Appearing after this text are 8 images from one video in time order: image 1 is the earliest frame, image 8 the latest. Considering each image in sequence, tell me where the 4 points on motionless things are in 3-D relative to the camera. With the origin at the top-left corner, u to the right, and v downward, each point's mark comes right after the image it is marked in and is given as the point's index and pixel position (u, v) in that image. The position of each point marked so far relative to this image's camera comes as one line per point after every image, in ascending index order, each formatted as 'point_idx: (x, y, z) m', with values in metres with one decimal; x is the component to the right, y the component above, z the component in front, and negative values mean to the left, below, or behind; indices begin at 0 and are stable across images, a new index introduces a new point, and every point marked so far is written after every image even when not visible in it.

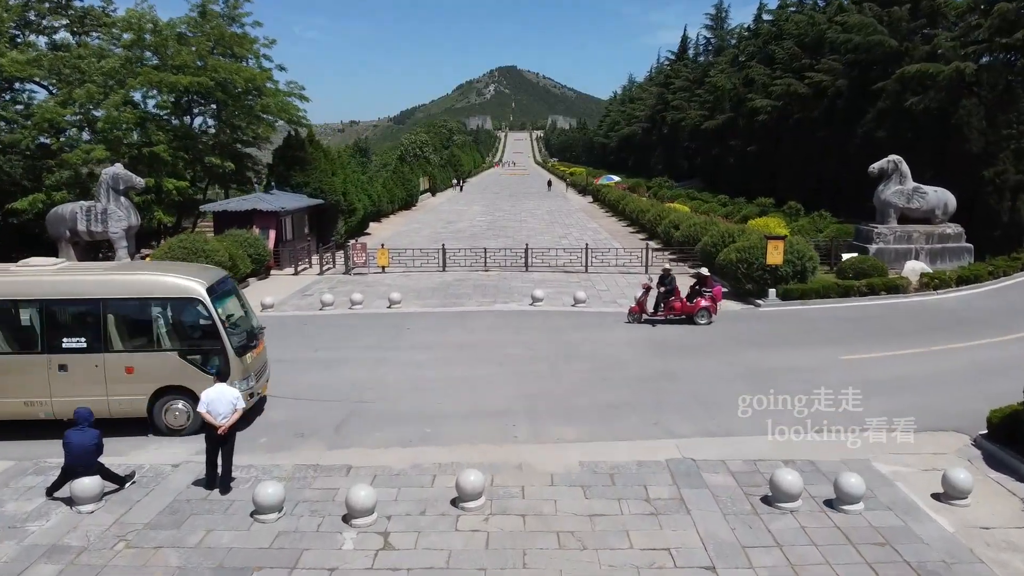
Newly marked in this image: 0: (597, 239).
0: (+2.9, +1.7, +19.0) m
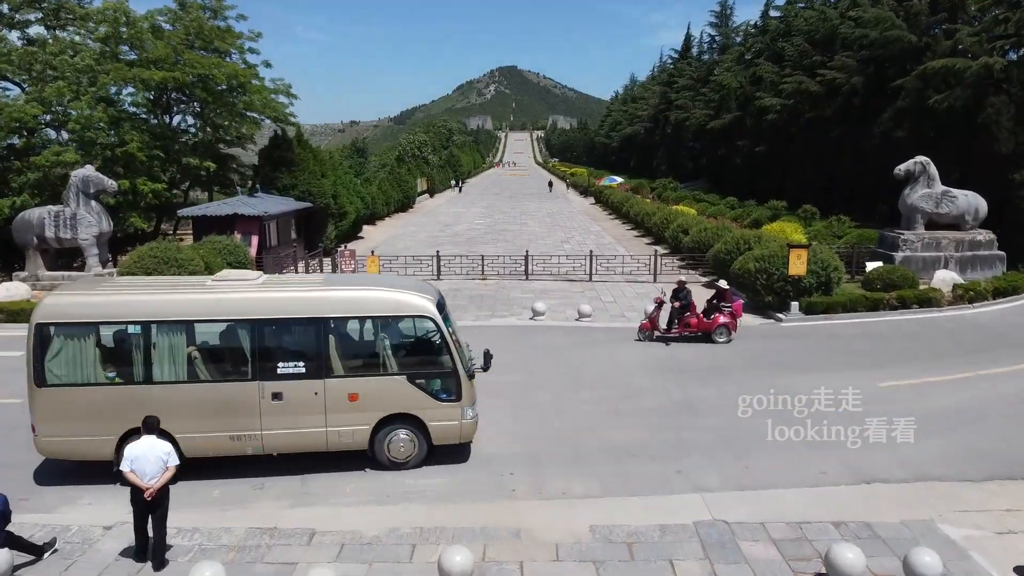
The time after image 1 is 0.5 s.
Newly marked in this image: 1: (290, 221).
0: (+2.9, +1.4, +18.1) m
1: (-5.8, +1.8, +14.5) m
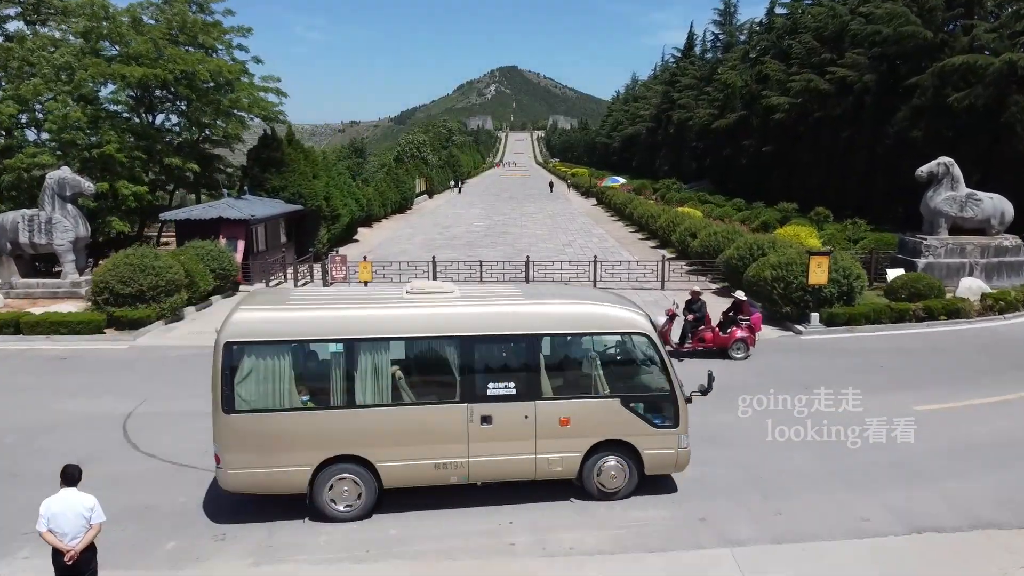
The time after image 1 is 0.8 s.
0: (+2.9, +1.2, +17.4) m
1: (-5.8, +1.6, +13.9) m
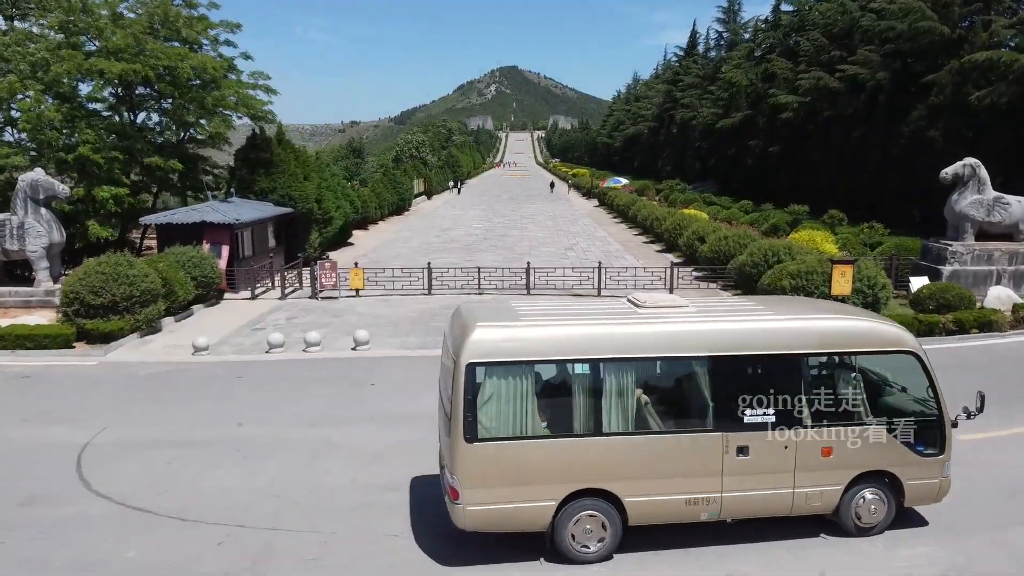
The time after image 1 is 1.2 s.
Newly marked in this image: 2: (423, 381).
0: (+2.9, +1.1, +16.8) m
1: (-5.8, +1.4, +13.2) m
2: (-1.2, -1.2, +7.3) m
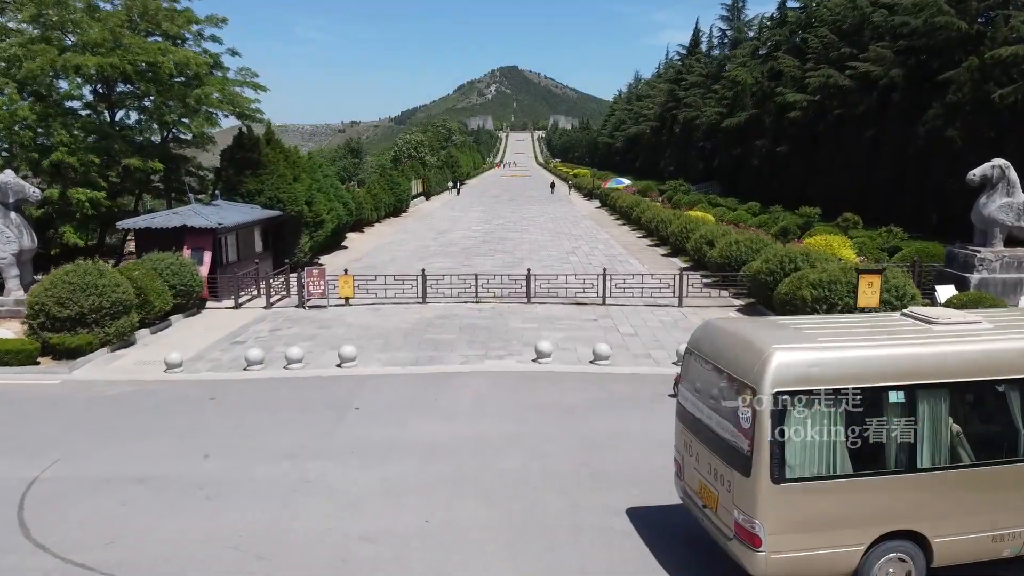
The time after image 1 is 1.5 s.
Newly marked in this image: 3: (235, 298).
0: (+2.9, +0.9, +16.1) m
1: (-5.8, +1.3, +12.6) m
2: (-1.2, -1.4, +6.7) m
3: (-5.5, -0.2, +11.0) m
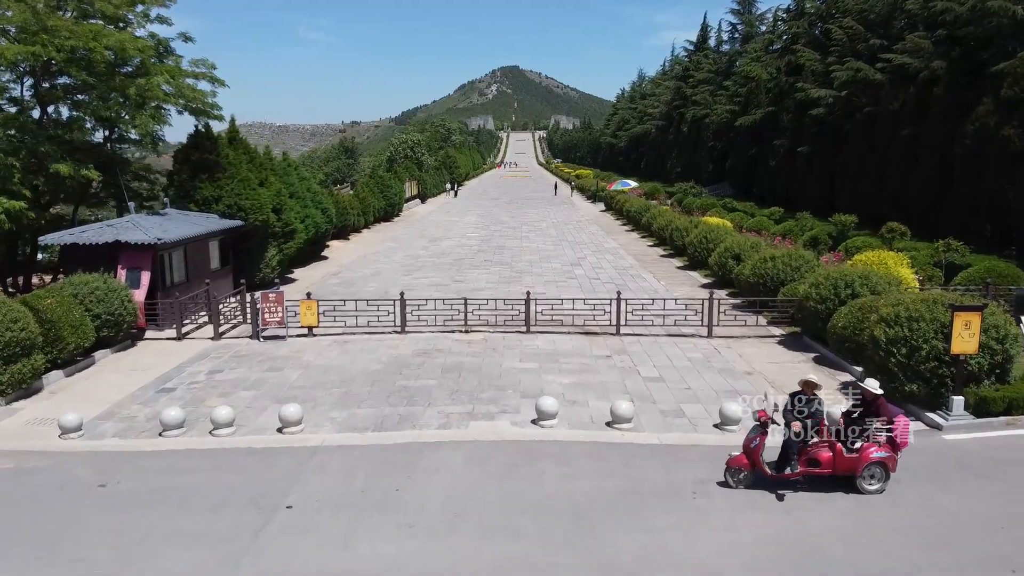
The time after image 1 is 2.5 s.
0: (+2.8, +0.5, +14.3) m
1: (-5.9, +0.8, +10.8) m
2: (-1.3, -1.8, +4.9) m
3: (-5.5, -0.6, +9.2) m
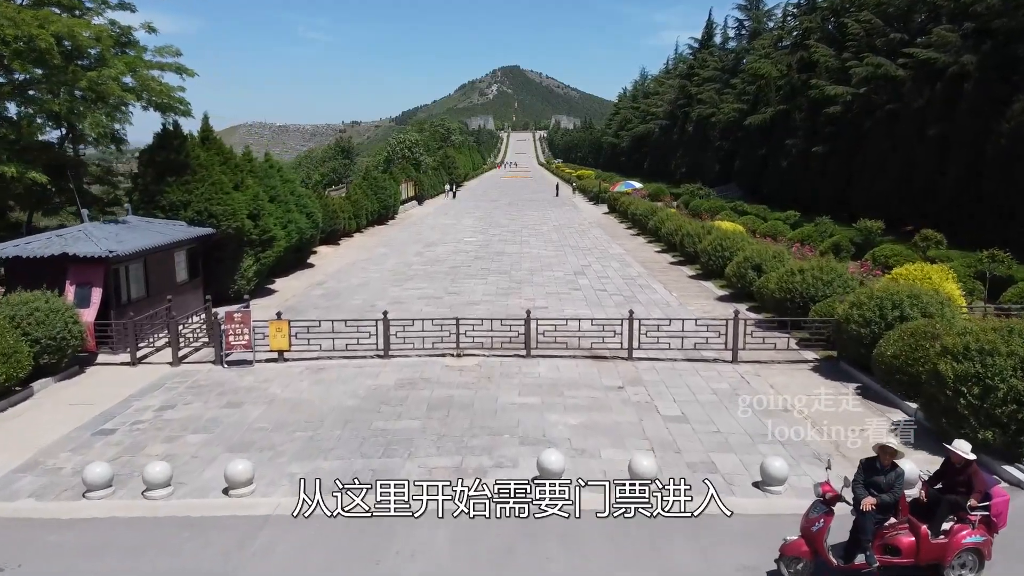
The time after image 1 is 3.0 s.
0: (+2.8, +0.2, +13.2) m
1: (-5.9, +0.5, +9.7) m
2: (-1.3, -2.1, +3.8) m
3: (-5.6, -0.9, +8.2) m
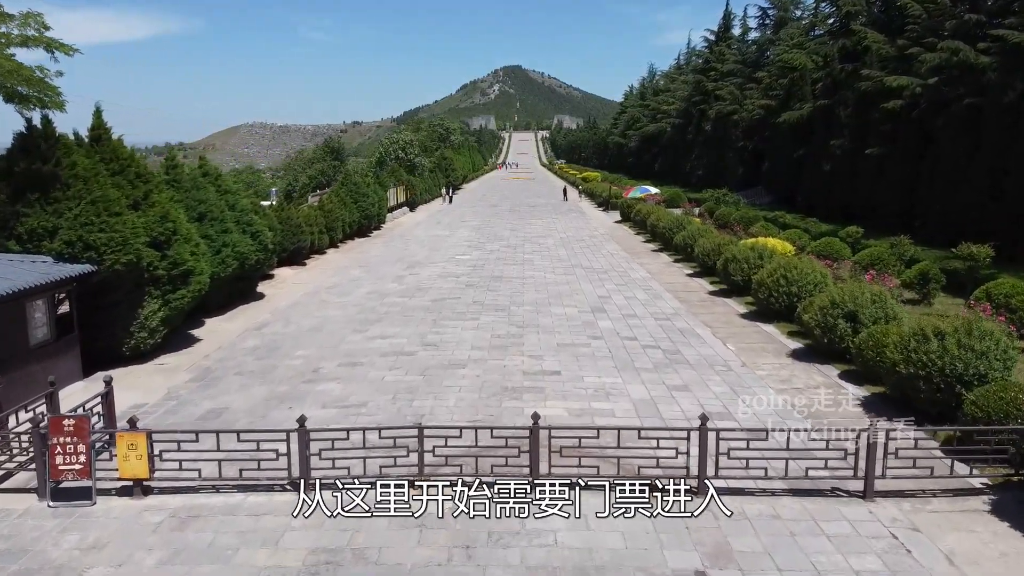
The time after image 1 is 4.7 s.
0: (+2.8, -0.6, +10.2) m
1: (-5.9, -0.3, +6.7) m
2: (-1.3, -2.9, +0.8) m
3: (-5.6, -1.7, +5.2) m
